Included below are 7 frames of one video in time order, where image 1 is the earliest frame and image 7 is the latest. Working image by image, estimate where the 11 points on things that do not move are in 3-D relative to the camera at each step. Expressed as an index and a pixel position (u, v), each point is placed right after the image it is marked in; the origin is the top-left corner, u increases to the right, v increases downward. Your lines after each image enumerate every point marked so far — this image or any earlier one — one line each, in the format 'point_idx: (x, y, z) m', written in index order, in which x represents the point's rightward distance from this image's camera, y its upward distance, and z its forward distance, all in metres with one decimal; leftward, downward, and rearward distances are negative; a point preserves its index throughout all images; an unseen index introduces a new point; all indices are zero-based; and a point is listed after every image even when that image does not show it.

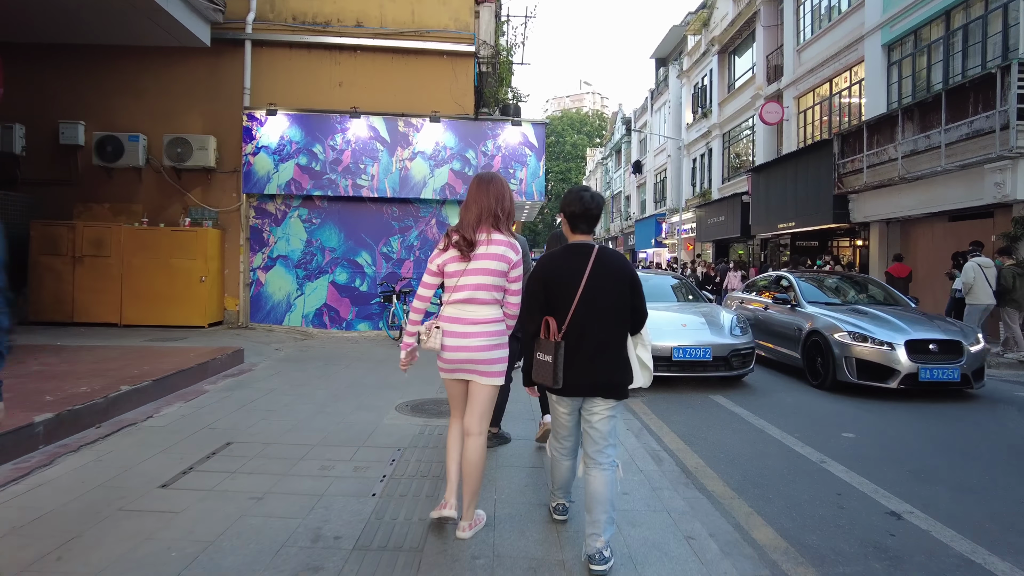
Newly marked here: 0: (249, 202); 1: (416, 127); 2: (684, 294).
0: (-4.5, +1.5, +11.5) m
1: (-1.6, +2.8, +11.4) m
2: (+2.5, 0.0, +10.0) m
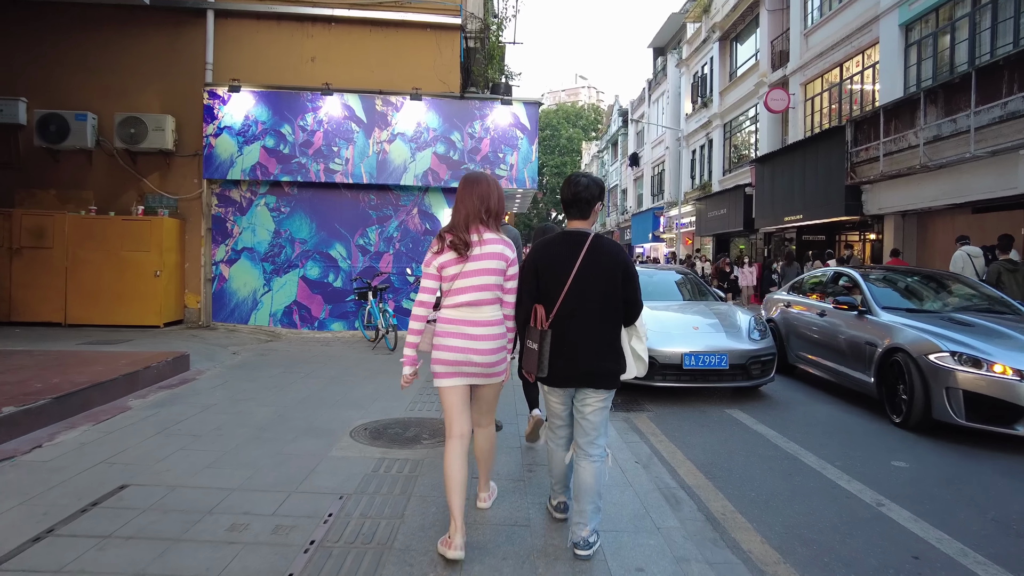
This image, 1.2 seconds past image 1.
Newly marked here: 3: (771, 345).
0: (-4.7, +1.6, +10.4) m
1: (-1.8, +2.8, +10.3) m
2: (+2.4, 0.0, +9.0) m
3: (+2.7, -0.6, +7.0) m
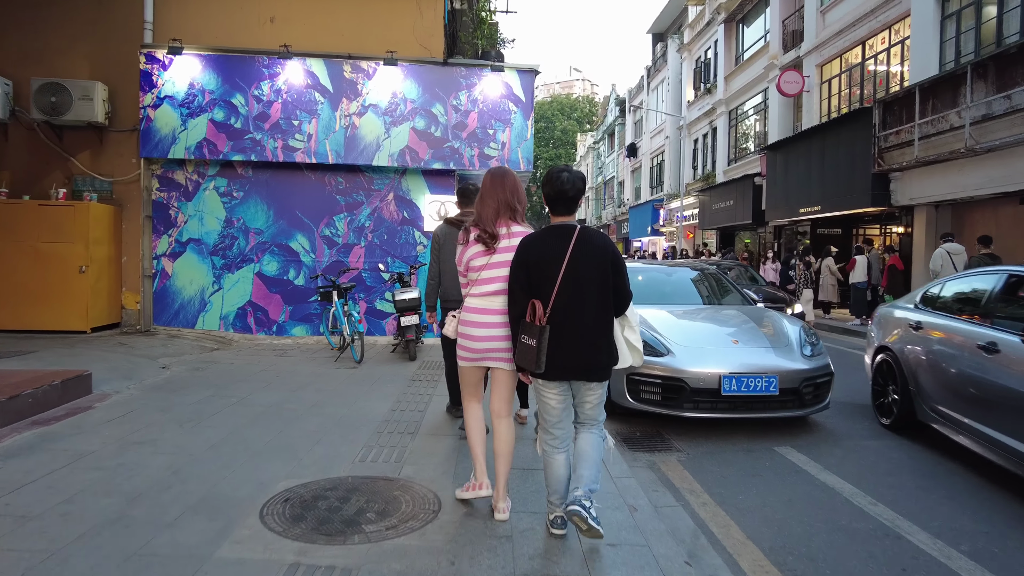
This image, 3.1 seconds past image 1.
0: (-4.8, +1.6, +8.9) m
1: (-1.9, +2.8, +8.8) m
2: (+2.2, 0.0, +7.6) m
3: (+2.6, -0.6, +5.5) m
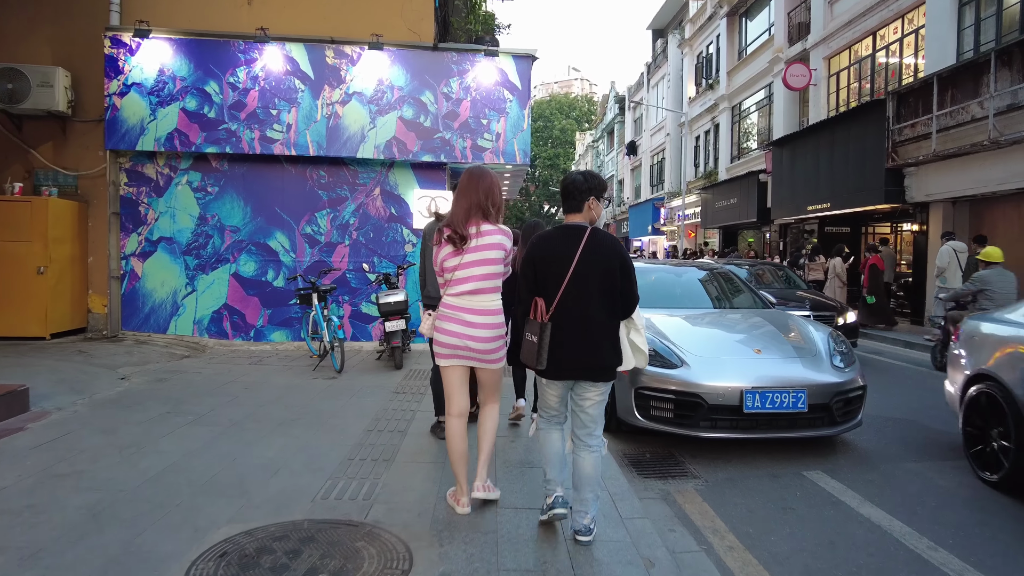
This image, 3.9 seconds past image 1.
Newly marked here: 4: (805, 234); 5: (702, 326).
0: (-4.9, +1.6, +8.3) m
1: (-2.0, +2.8, +8.2) m
2: (+2.2, 0.0, +7.0) m
3: (+2.6, -0.6, +4.9) m
4: (+8.1, +1.5, +18.5) m
5: (+1.5, -0.3, +5.4) m
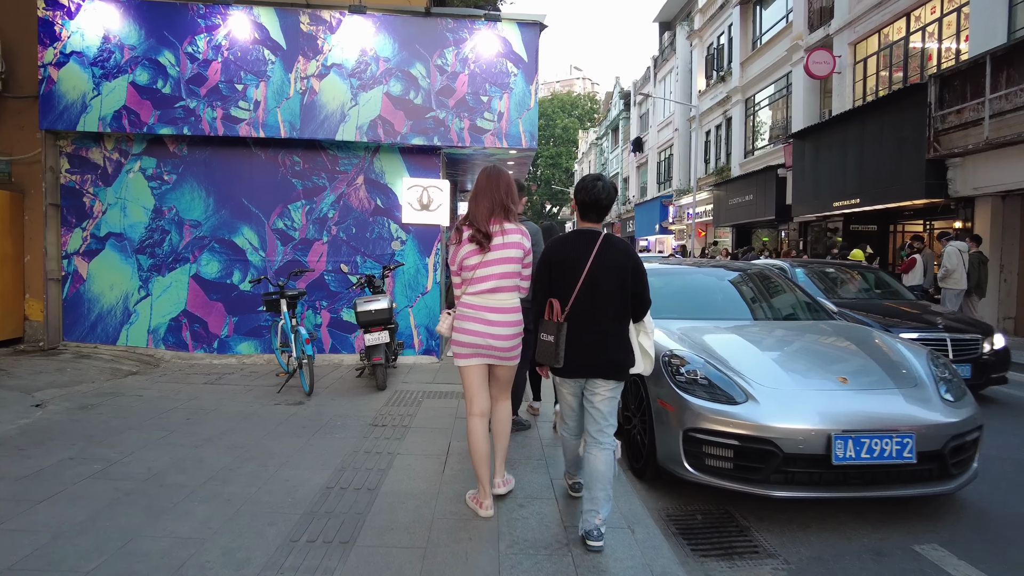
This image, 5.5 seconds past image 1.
0: (-4.8, +1.5, +7.1) m
1: (-1.9, +2.8, +7.0) m
2: (+2.2, -0.1, +5.8) m
3: (+2.6, -0.7, +3.8) m
4: (+8.2, +1.4, +17.3) m
5: (+1.6, -0.4, +4.2) m
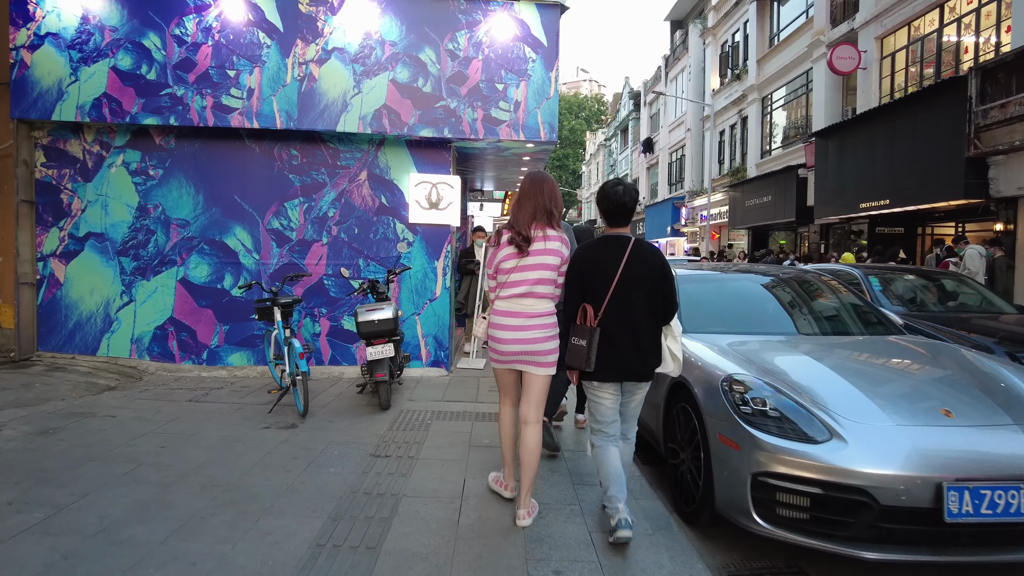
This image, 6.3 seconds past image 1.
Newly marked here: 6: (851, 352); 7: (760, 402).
0: (-4.6, +1.5, +6.5) m
1: (-1.7, +2.7, +6.4) m
2: (+2.4, -0.1, +5.1) m
3: (+2.8, -0.7, +3.1) m
4: (+8.4, +1.3, +16.6) m
5: (+1.7, -0.4, +3.6) m
6: (+2.0, -0.4, +3.9) m
7: (+1.2, -0.5, +3.2) m
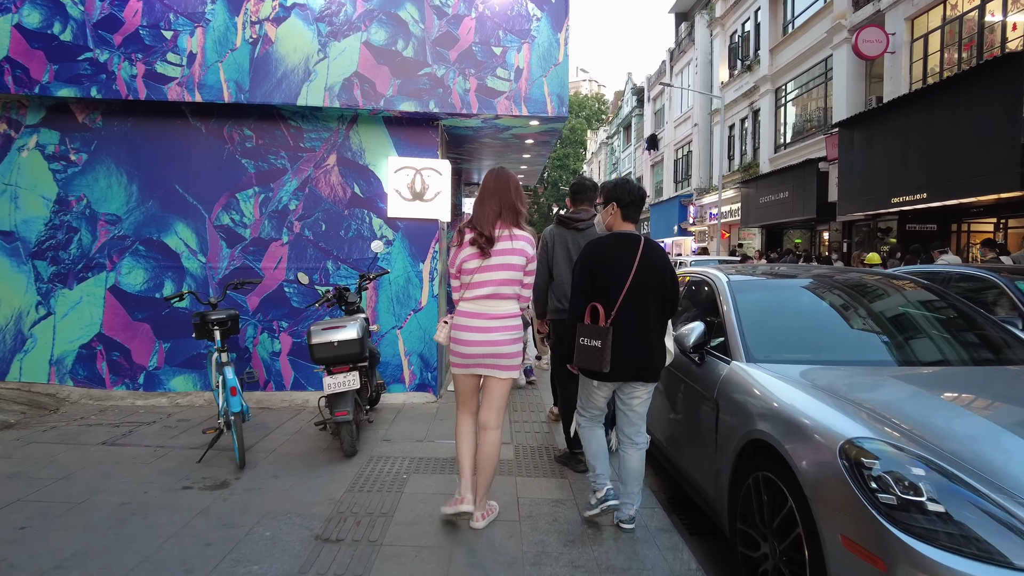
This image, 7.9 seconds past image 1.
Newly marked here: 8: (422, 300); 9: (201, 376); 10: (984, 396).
0: (-4.6, +1.4, +5.3) m
1: (-1.7, +2.6, +5.2) m
2: (+2.4, -0.2, +3.9) m
3: (+2.8, -0.8, +1.9) m
4: (+8.4, +1.3, +15.4) m
5: (+1.7, -0.5, +2.4) m
6: (+2.0, -0.4, +2.7) m
7: (+1.2, -0.6, +2.0) m
8: (-0.8, -0.1, +5.7) m
9: (-2.6, -0.7, +5.5) m
10: (+1.8, -0.4, +2.6) m
